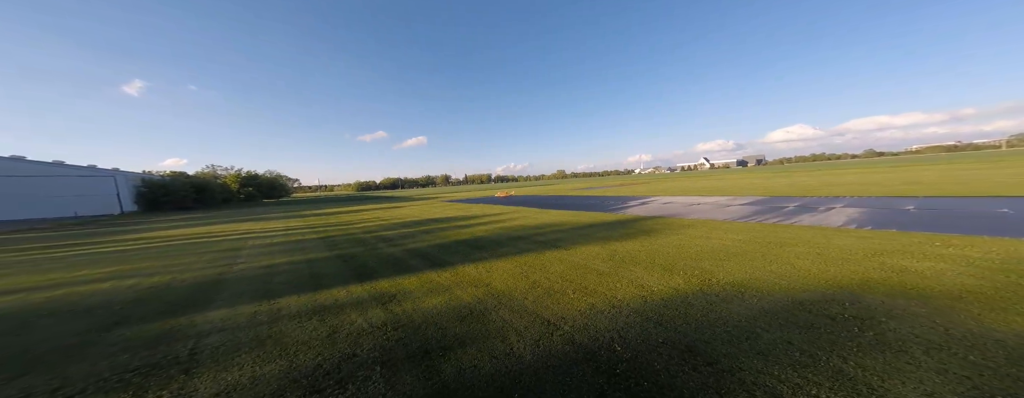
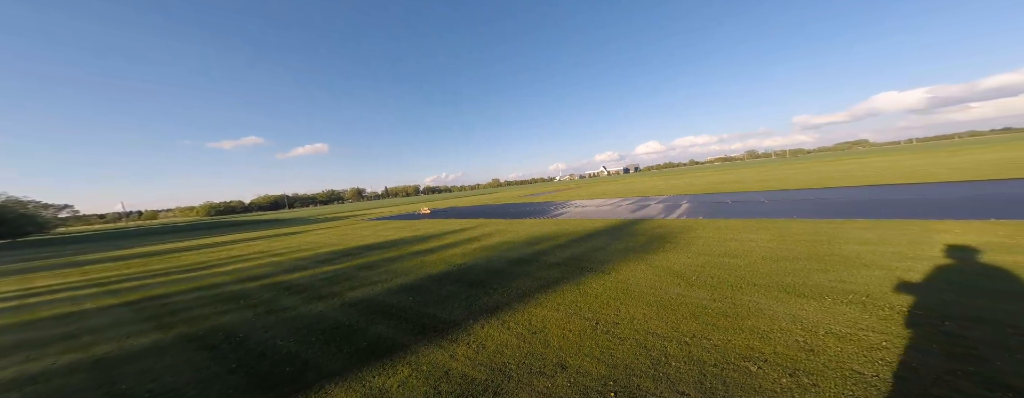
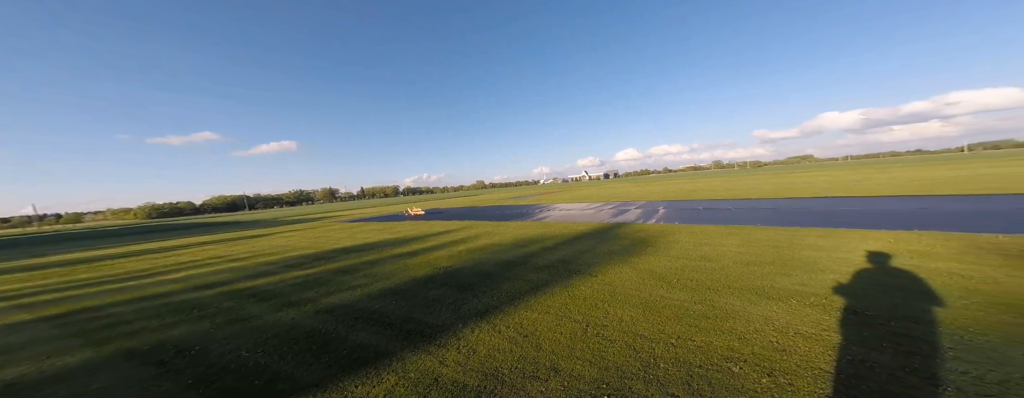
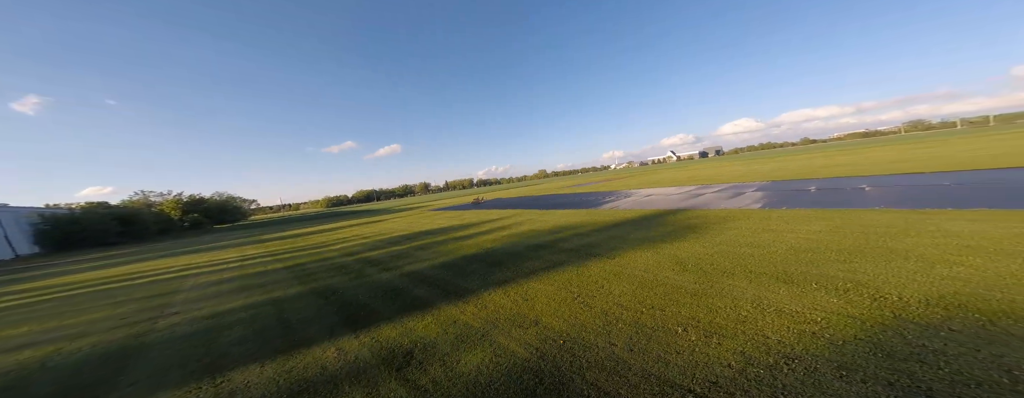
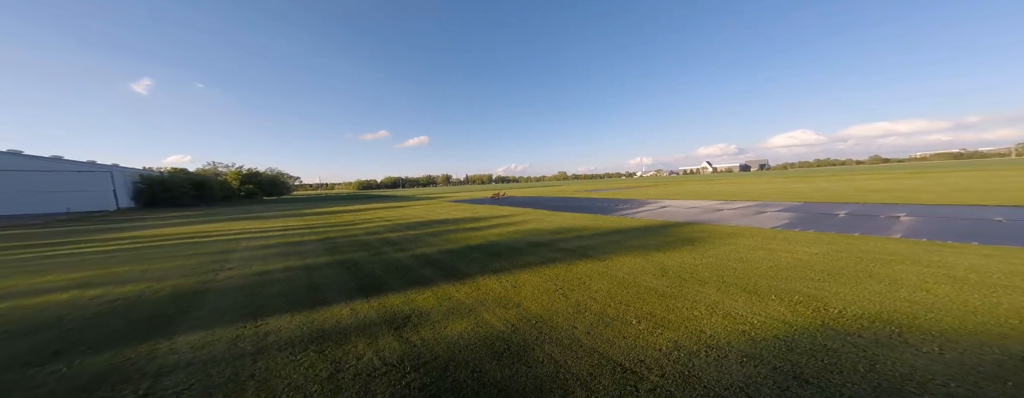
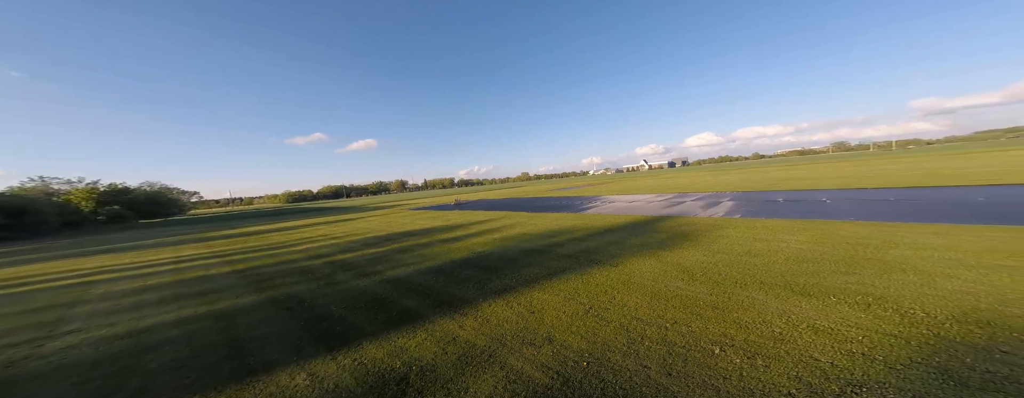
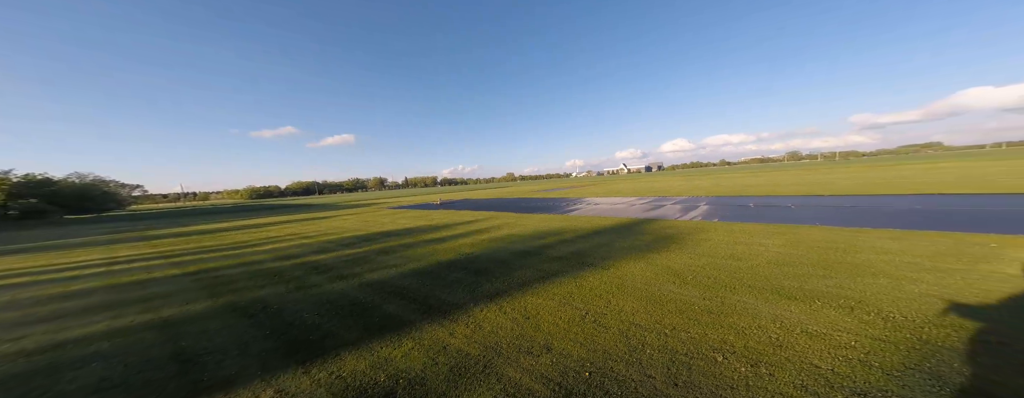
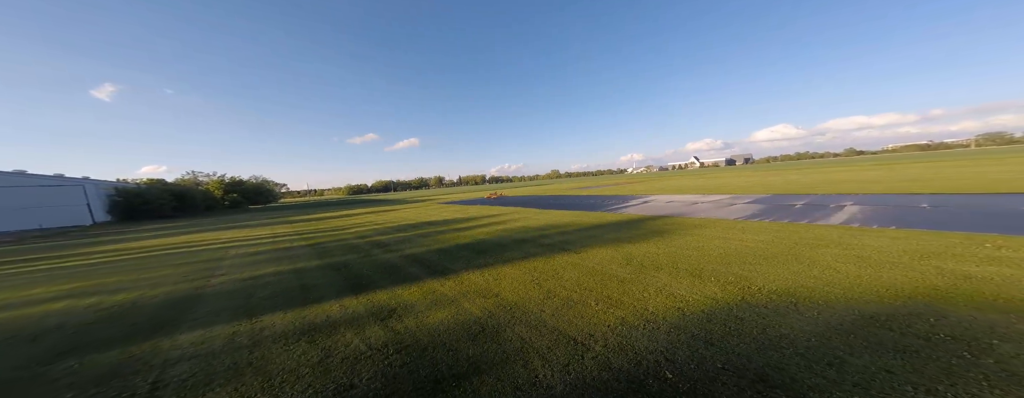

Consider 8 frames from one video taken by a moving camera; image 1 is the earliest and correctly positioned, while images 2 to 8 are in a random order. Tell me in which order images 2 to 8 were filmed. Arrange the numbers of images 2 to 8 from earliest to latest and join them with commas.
8, 5, 4, 6, 7, 2, 3
